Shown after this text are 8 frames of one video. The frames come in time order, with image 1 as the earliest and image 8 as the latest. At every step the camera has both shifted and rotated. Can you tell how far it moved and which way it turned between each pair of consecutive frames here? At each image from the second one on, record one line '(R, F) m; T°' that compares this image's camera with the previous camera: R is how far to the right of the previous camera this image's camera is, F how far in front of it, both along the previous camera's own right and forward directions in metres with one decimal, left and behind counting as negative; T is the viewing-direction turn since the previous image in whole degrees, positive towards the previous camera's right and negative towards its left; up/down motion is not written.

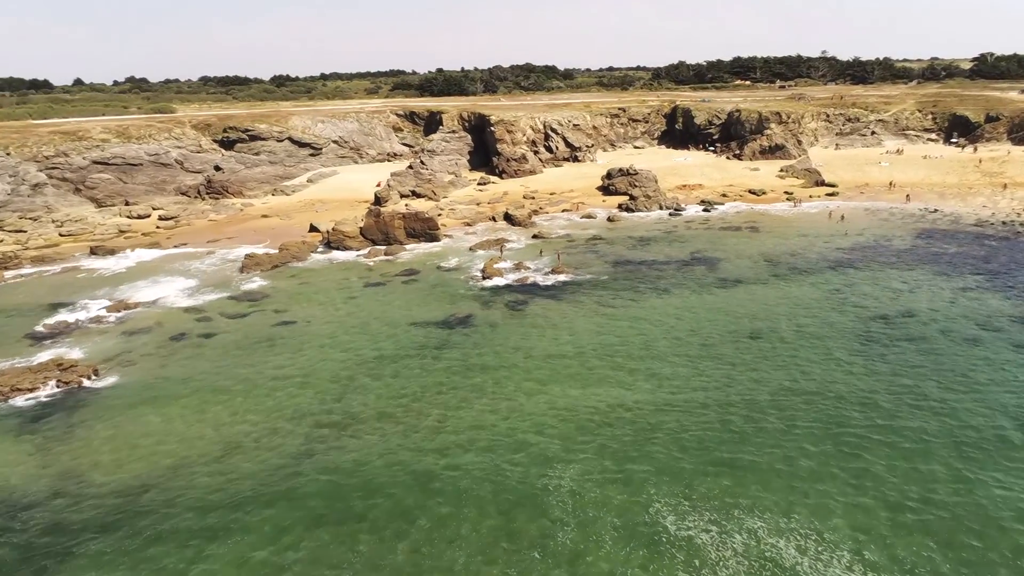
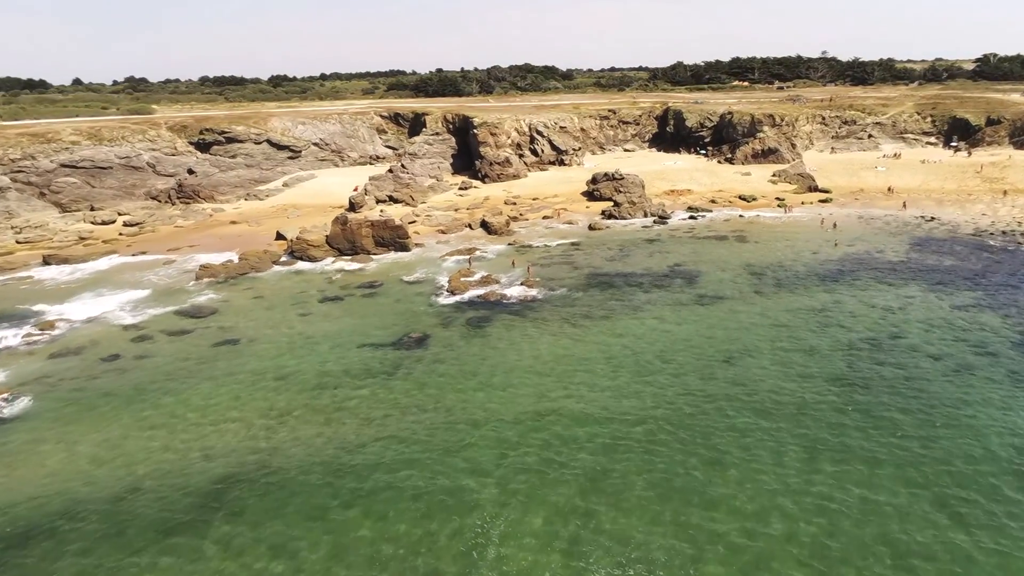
(+1.7, +2.2) m; 0°
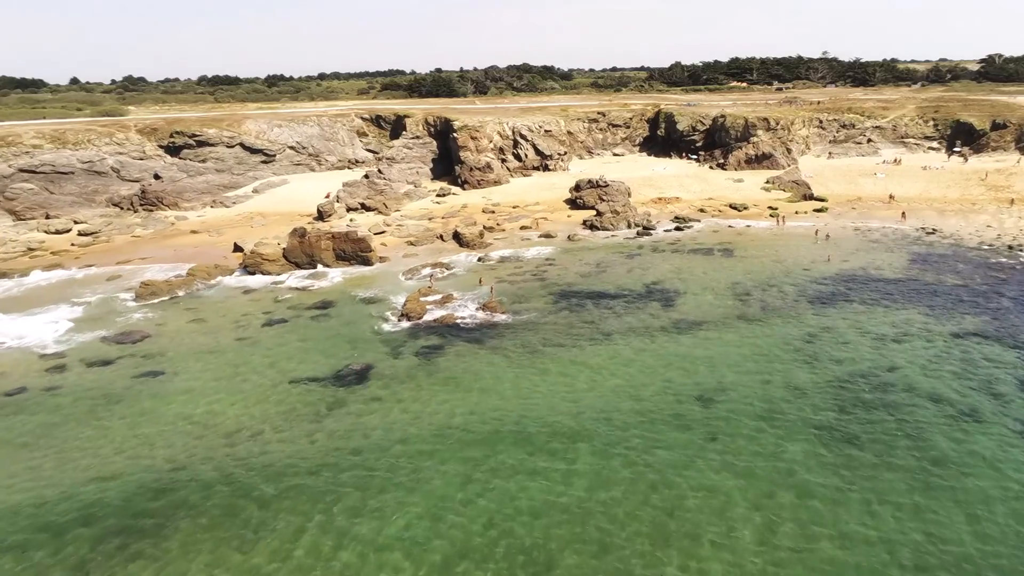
(+1.7, +2.8) m; 0°
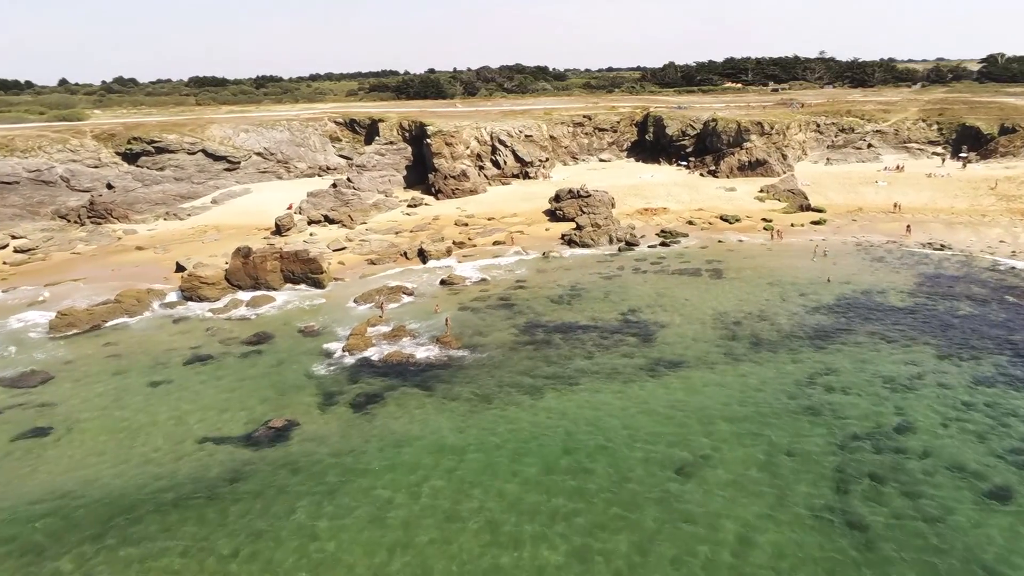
(+1.5, +3.8) m; 0°
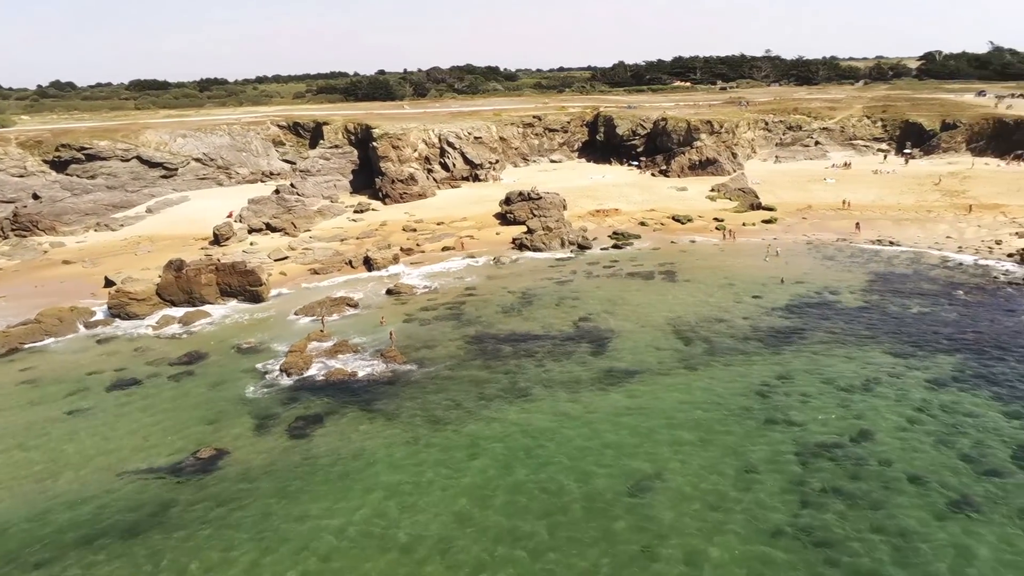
(+0.4, +1.1) m; +3°
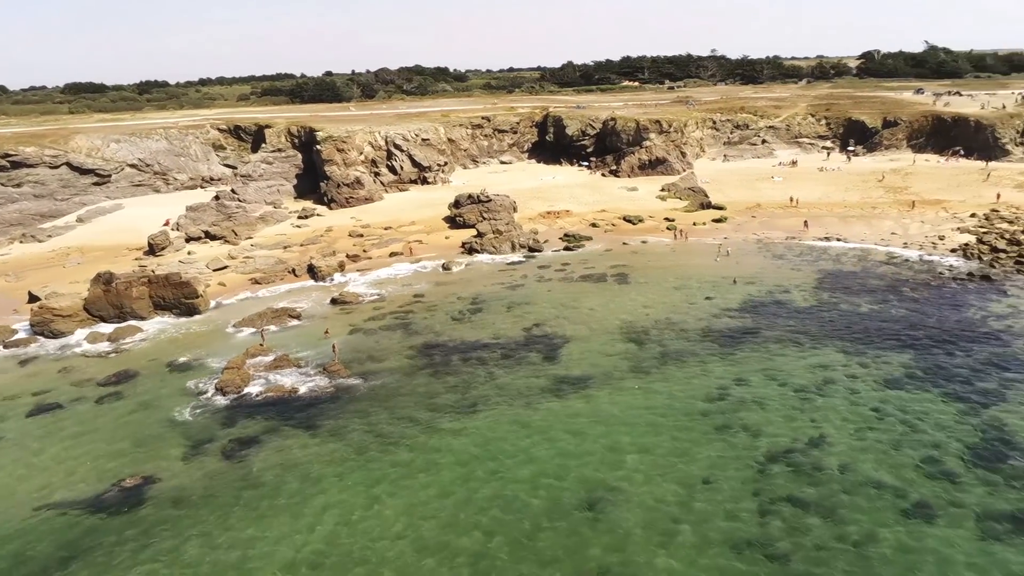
(+0.3, +0.9) m; +3°
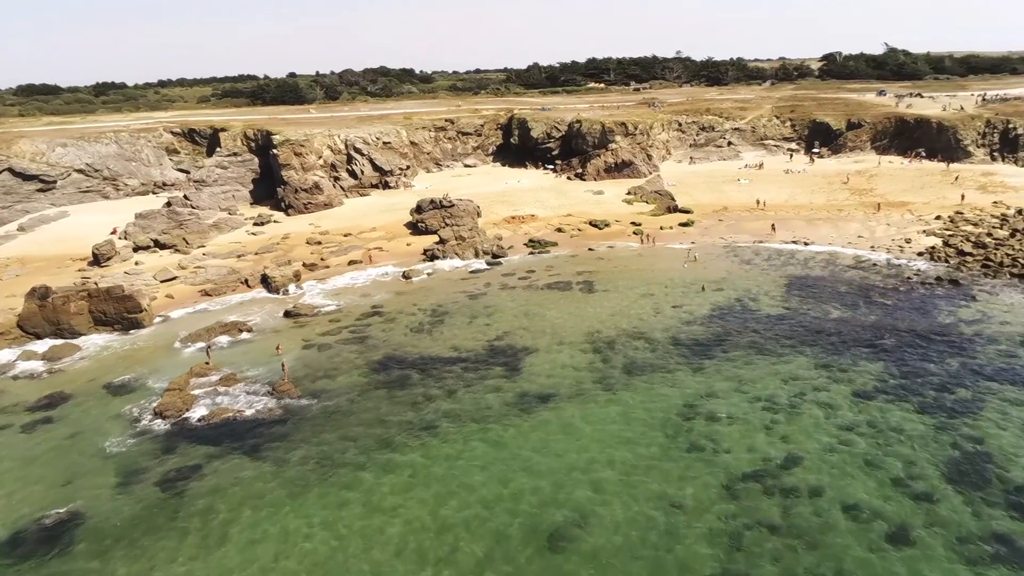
(+0.3, +1.2) m; +2°
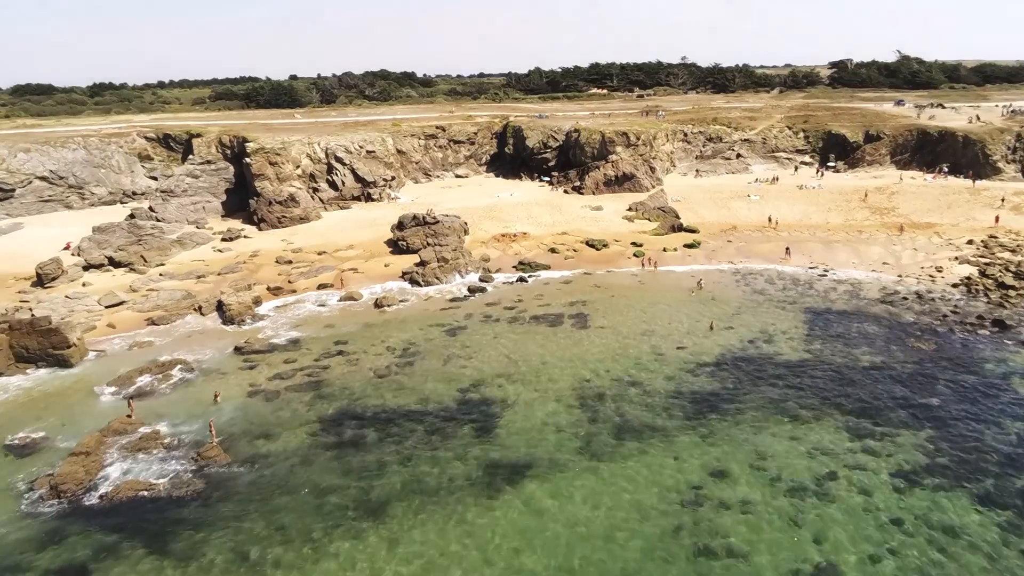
(+0.8, +3.9) m; 0°
